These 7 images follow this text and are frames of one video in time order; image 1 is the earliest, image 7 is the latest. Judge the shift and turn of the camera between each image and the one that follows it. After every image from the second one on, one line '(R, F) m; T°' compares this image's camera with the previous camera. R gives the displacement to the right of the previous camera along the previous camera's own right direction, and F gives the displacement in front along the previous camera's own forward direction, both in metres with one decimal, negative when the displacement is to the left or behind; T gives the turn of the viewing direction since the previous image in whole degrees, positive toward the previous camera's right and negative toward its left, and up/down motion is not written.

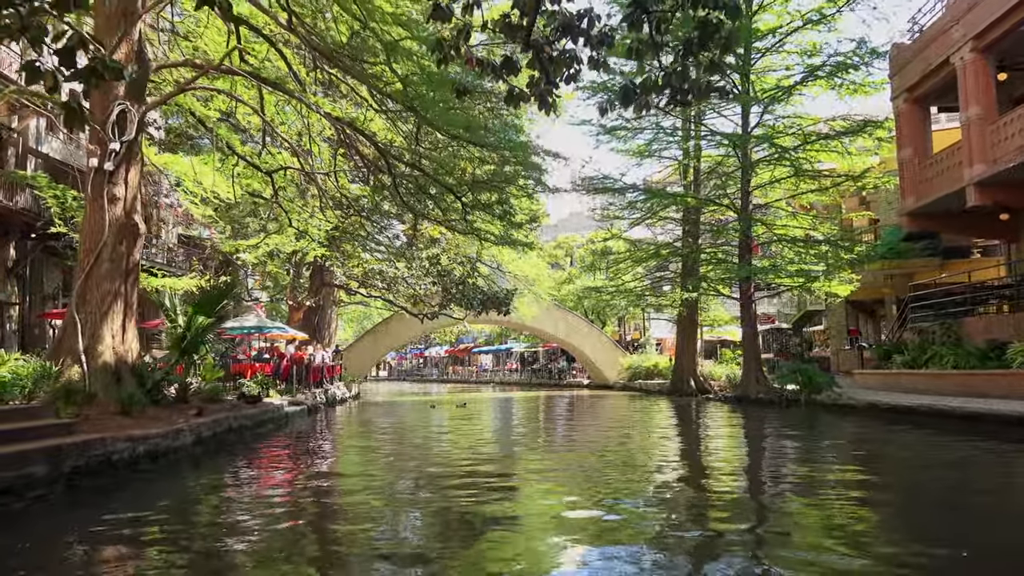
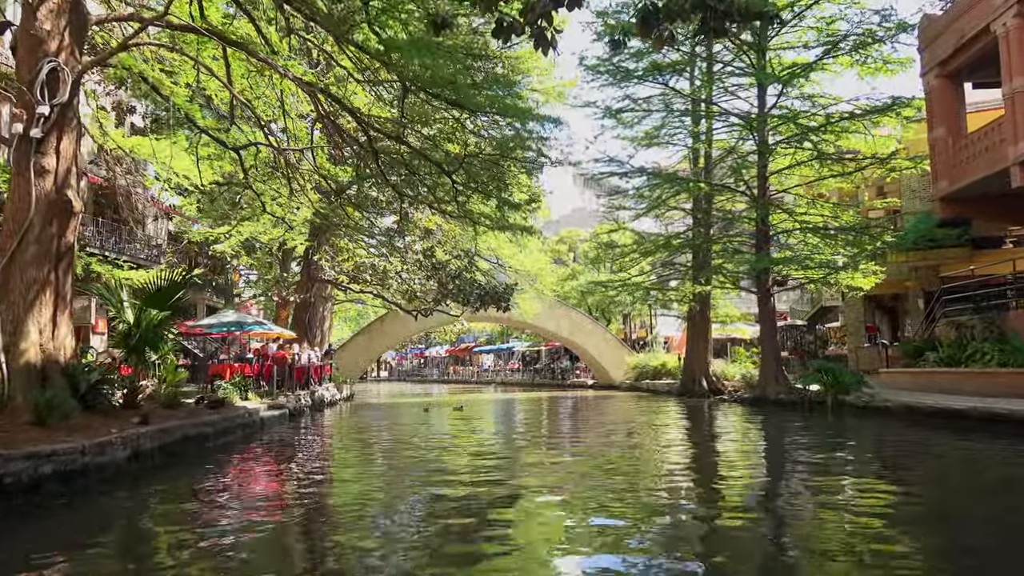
(+0.1, +1.5) m; 0°
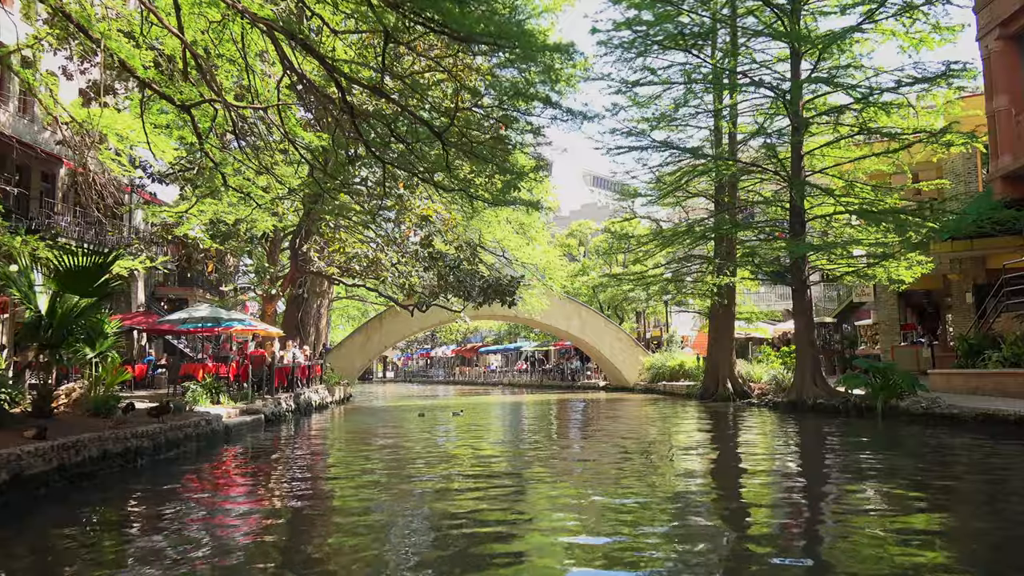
(+0.1, +1.9) m; -1°
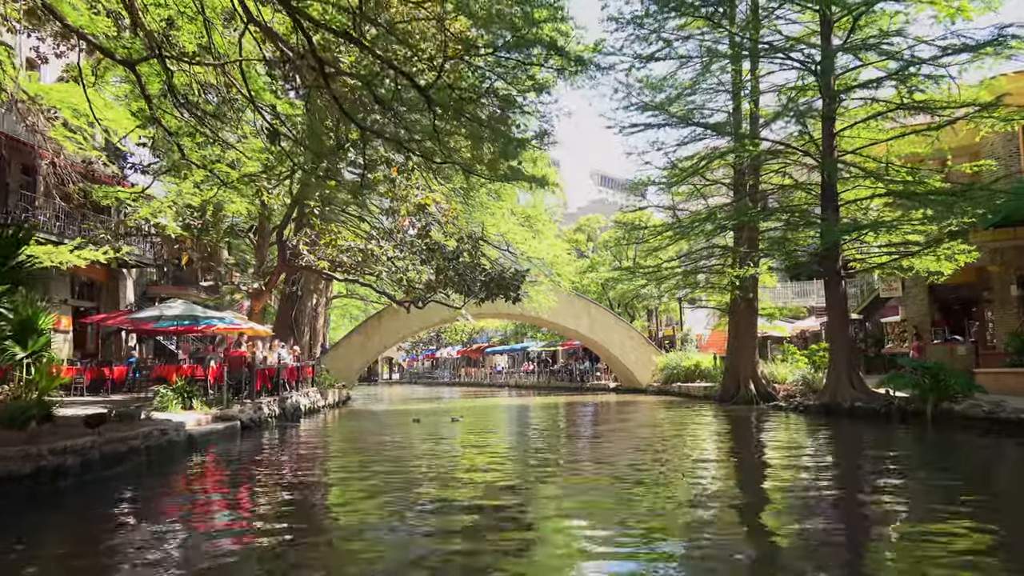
(+0.1, +1.5) m; -1°
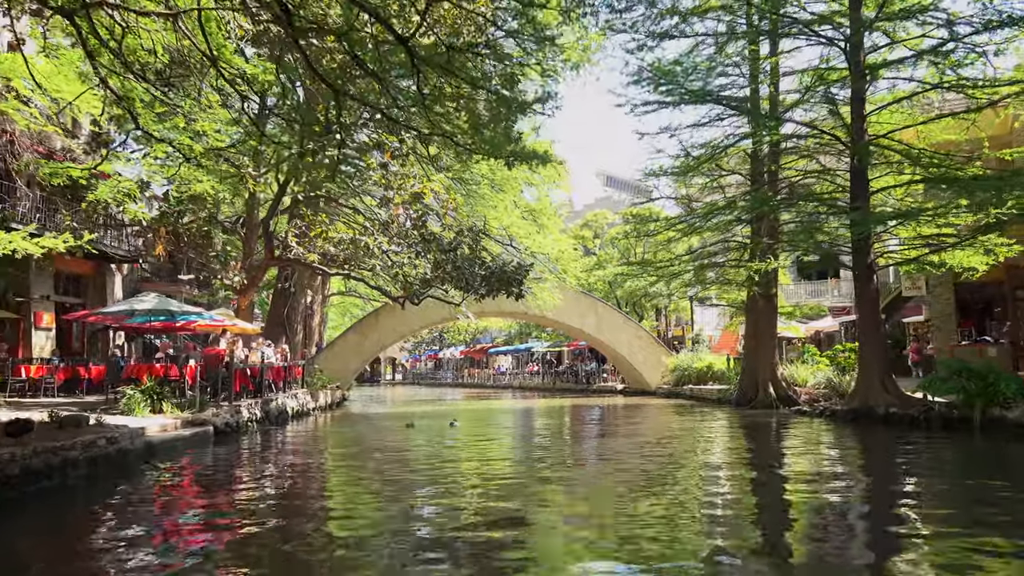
(+0.1, +1.2) m; 0°
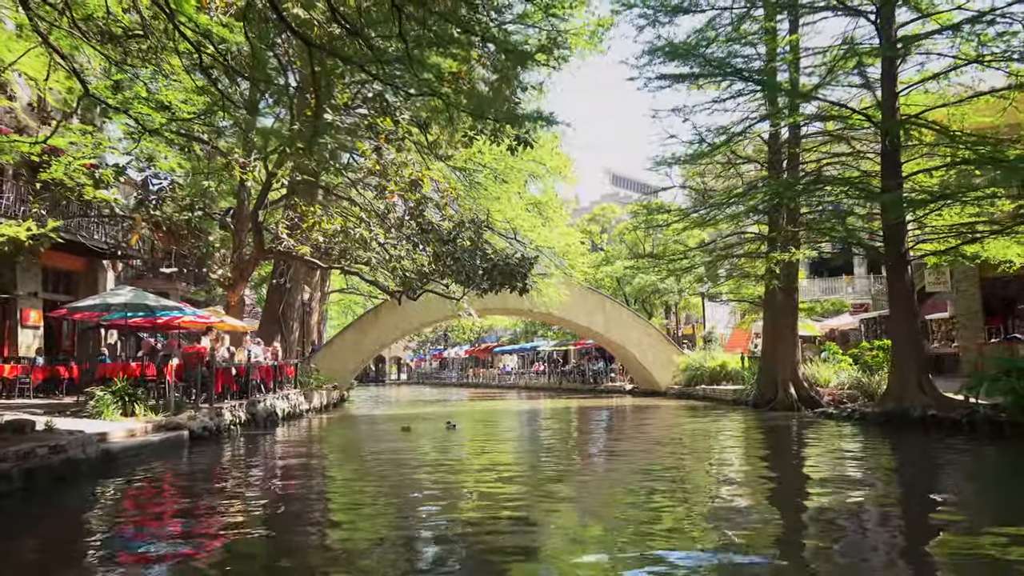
(+0.1, +1.0) m; 0°
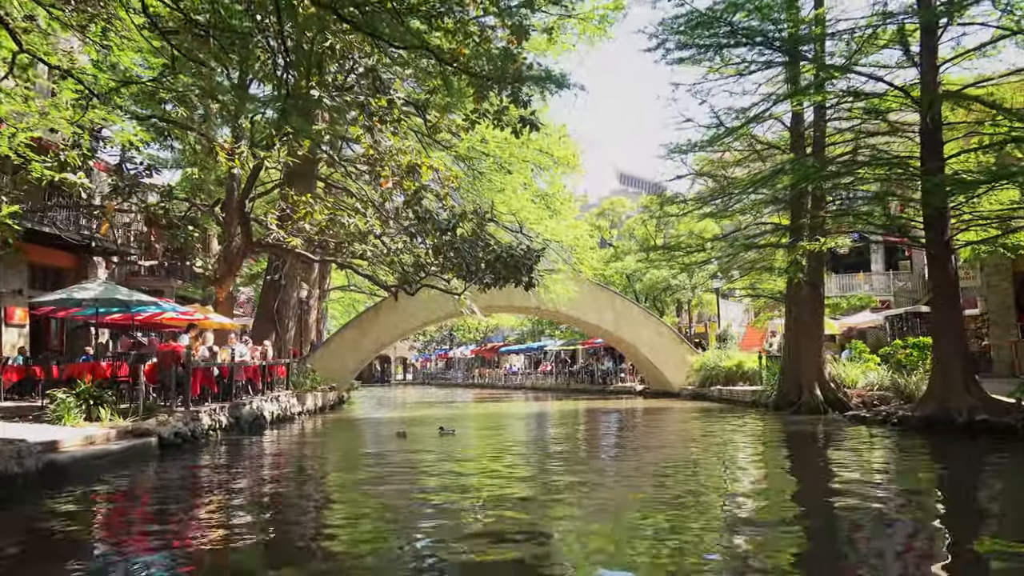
(+0.1, +1.1) m; -1°
